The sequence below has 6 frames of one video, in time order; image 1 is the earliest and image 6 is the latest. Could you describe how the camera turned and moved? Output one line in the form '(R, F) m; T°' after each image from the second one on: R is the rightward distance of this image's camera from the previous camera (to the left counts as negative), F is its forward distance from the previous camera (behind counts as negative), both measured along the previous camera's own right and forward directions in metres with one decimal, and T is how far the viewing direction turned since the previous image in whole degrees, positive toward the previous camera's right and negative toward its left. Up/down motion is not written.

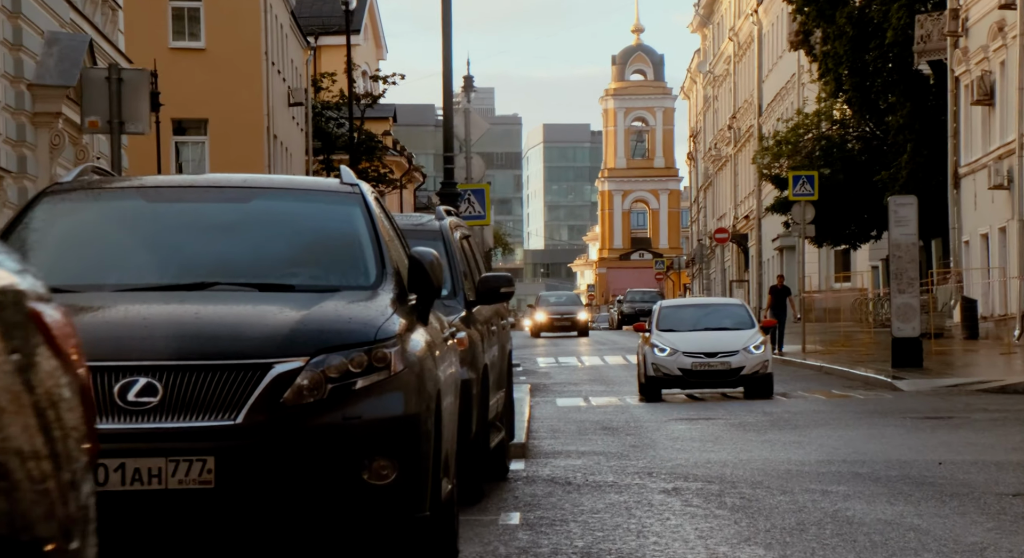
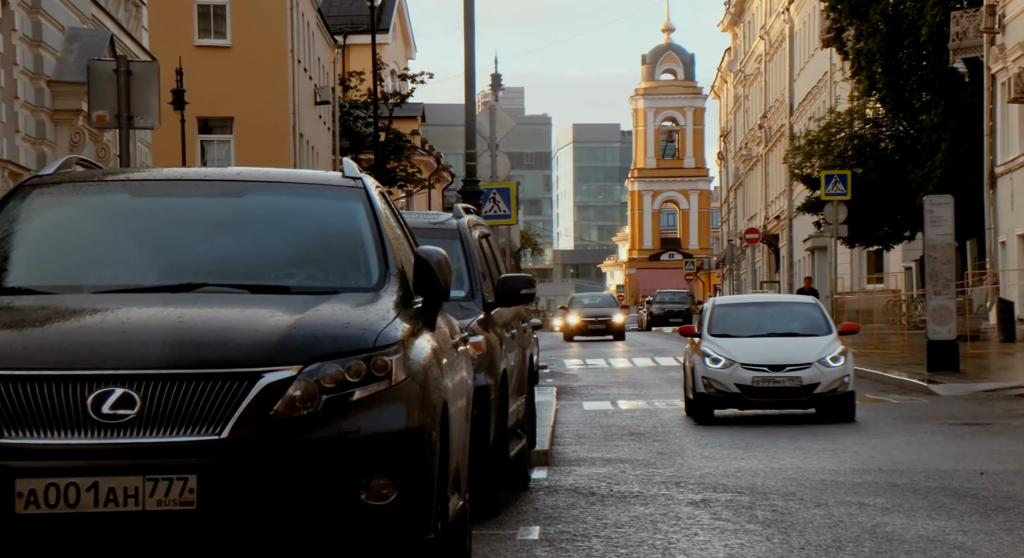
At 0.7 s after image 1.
(+0.1, +0.5) m; -1°
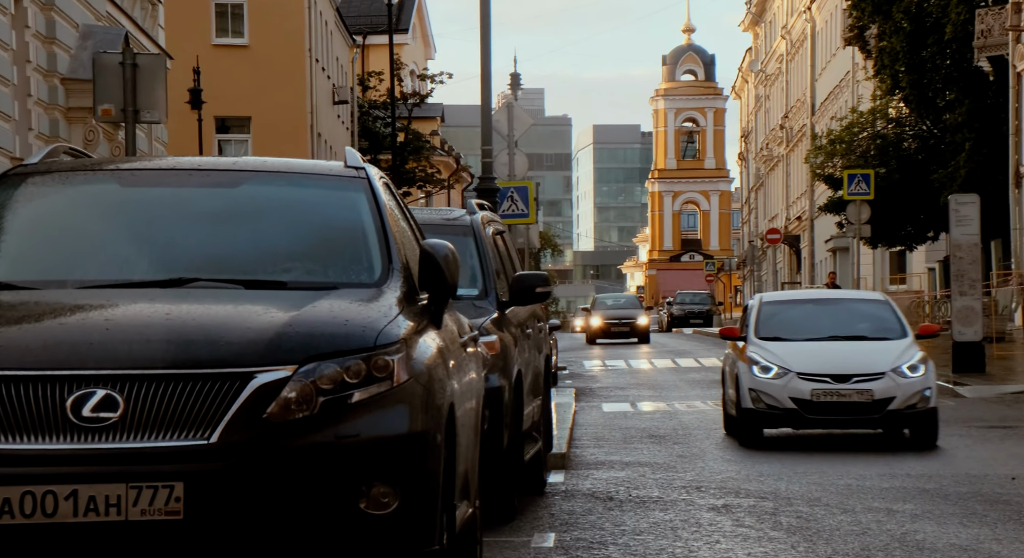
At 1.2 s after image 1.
(0.0, +0.3) m; -1°
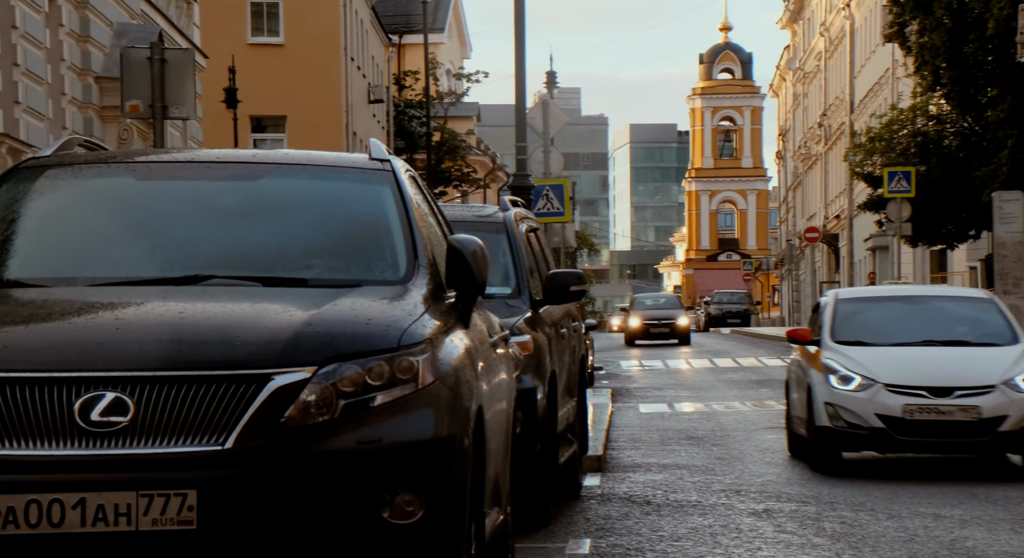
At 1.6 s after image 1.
(0.0, +0.3) m; -1°
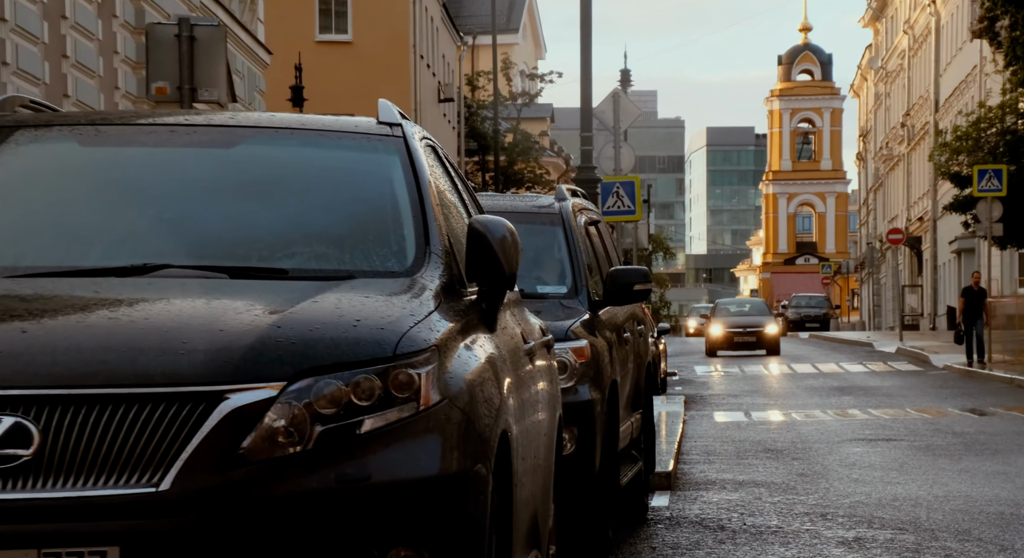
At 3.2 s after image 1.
(+0.1, +1.1) m; -3°
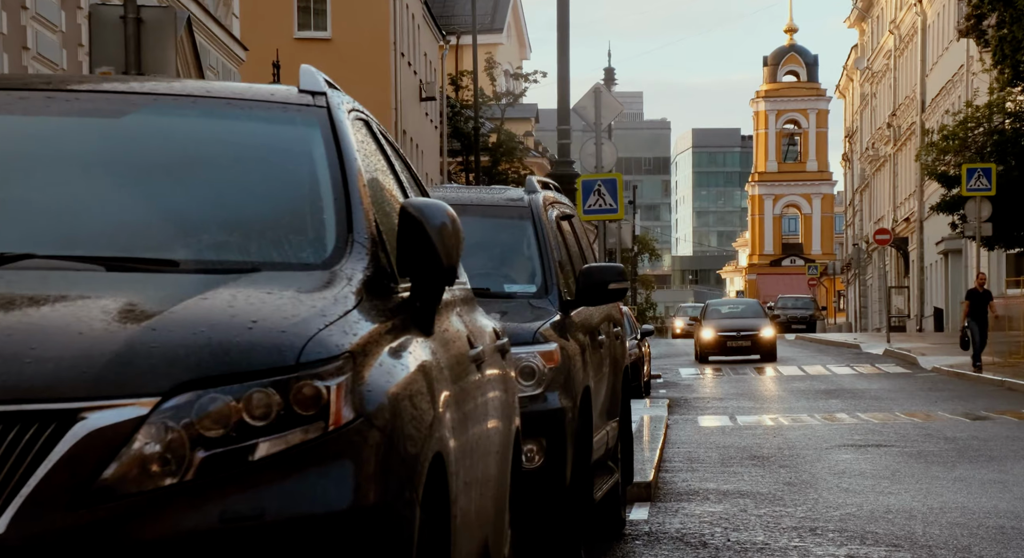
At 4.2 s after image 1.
(+0.1, +0.6) m; +1°
